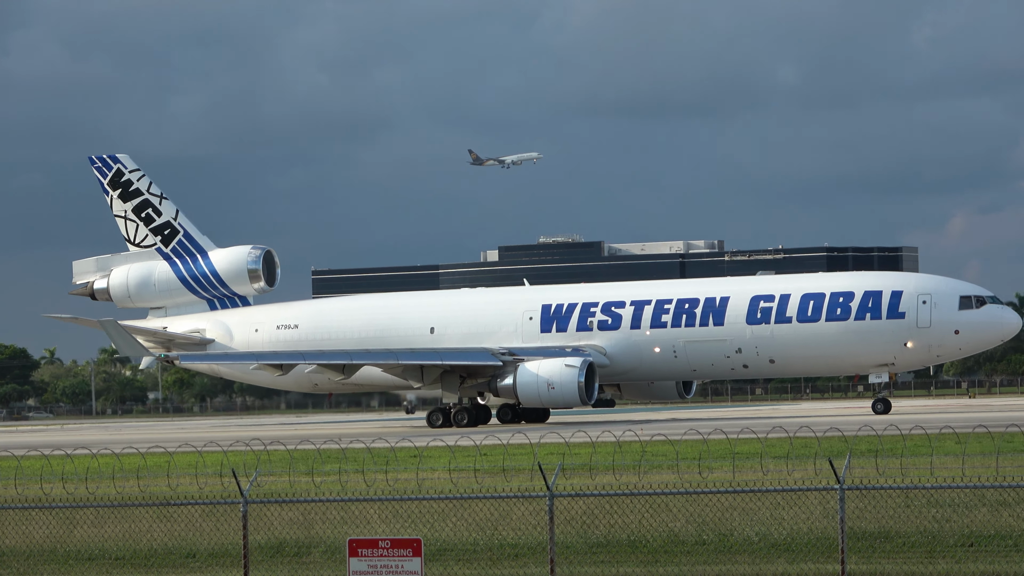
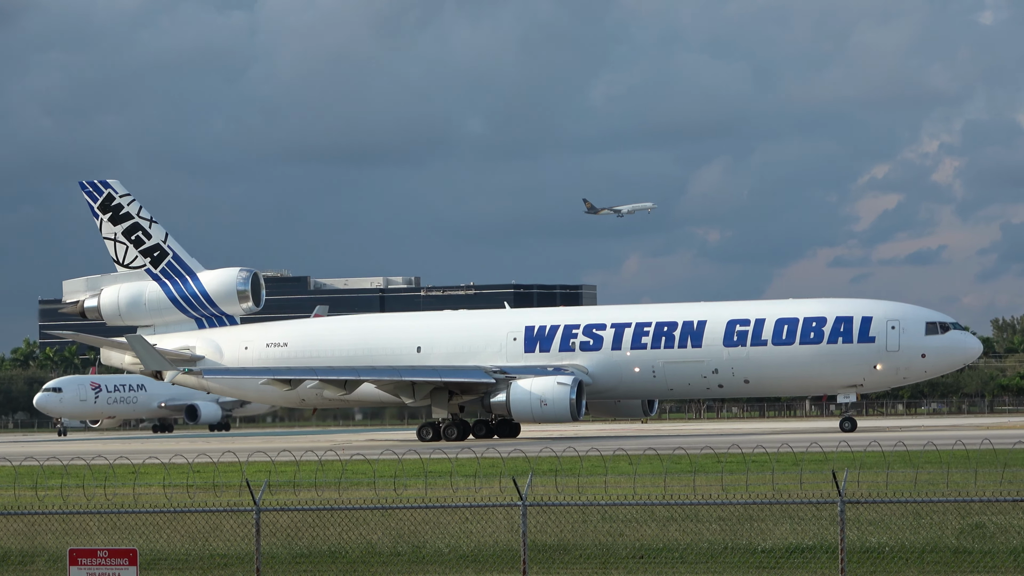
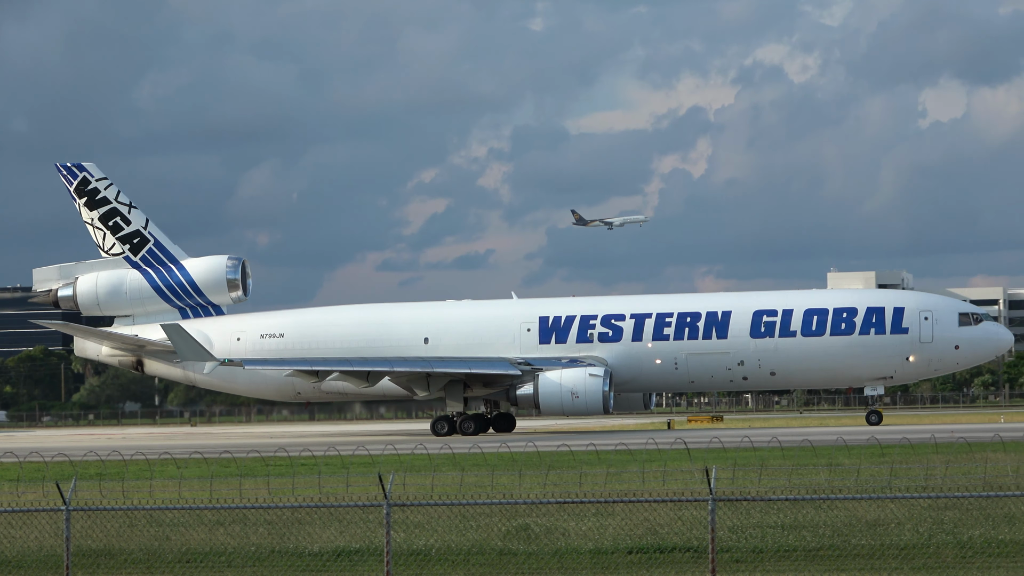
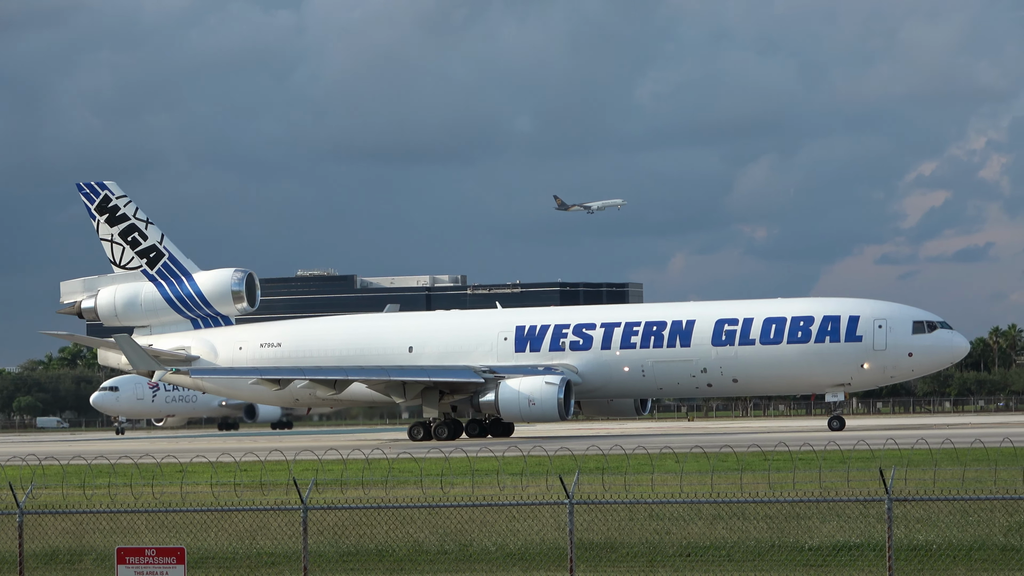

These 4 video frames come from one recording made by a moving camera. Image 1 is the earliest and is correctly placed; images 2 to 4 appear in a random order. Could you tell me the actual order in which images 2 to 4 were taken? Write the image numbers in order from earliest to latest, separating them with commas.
4, 2, 3
